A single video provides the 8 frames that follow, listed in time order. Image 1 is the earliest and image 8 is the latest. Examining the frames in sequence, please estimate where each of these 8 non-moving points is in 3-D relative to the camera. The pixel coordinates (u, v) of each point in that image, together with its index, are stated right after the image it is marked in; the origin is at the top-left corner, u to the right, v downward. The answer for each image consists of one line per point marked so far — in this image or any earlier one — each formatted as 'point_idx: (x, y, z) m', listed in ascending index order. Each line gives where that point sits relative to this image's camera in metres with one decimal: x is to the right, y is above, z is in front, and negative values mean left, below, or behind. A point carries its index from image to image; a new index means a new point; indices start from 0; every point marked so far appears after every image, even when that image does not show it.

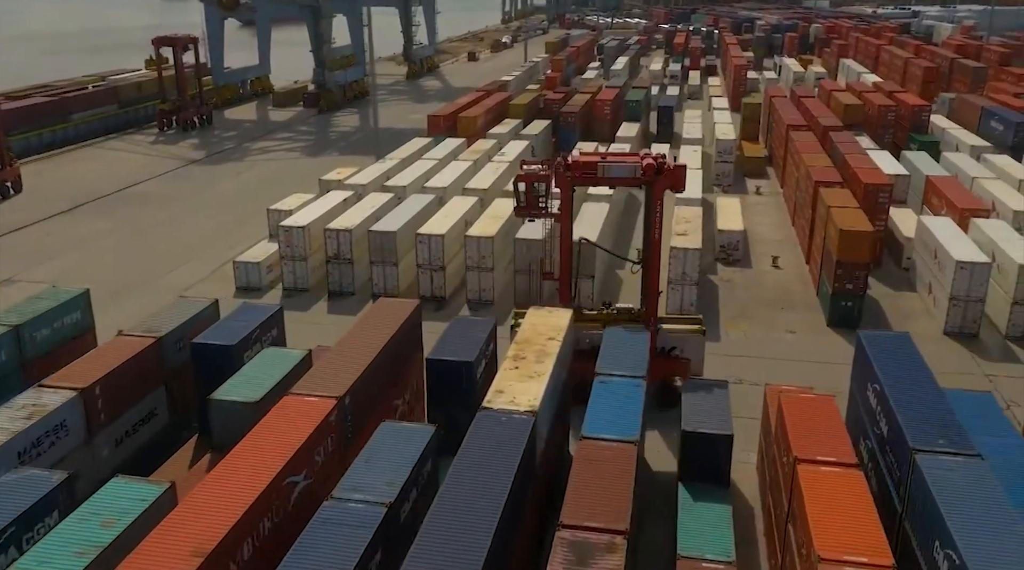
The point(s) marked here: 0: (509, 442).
0: (-0.1, -3.4, +19.1) m
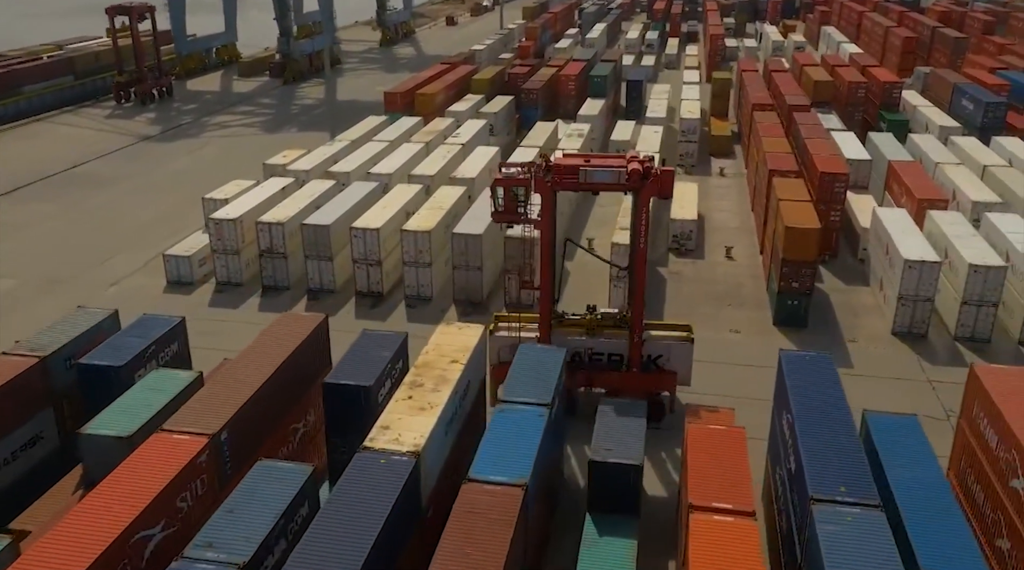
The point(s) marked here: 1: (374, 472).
0: (-2.6, -4.2, +18.0) m
1: (-2.9, -3.9, +18.2) m
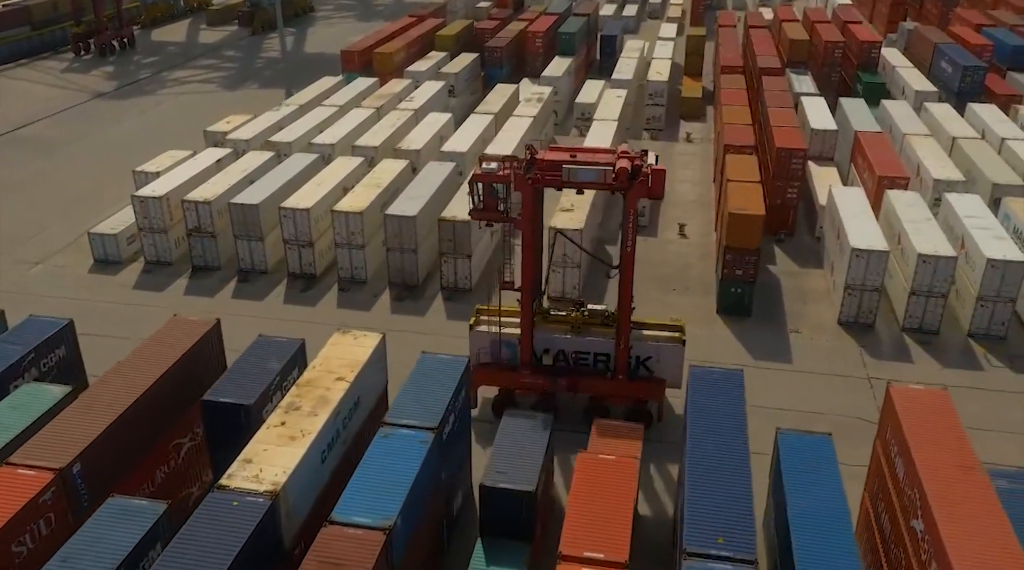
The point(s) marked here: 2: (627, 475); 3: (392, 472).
0: (-5.4, -4.8, +16.8) m
1: (-5.7, -4.5, +17.1) m
2: (+2.6, -4.2, +19.2) m
3: (-2.6, -4.1, +19.1) m
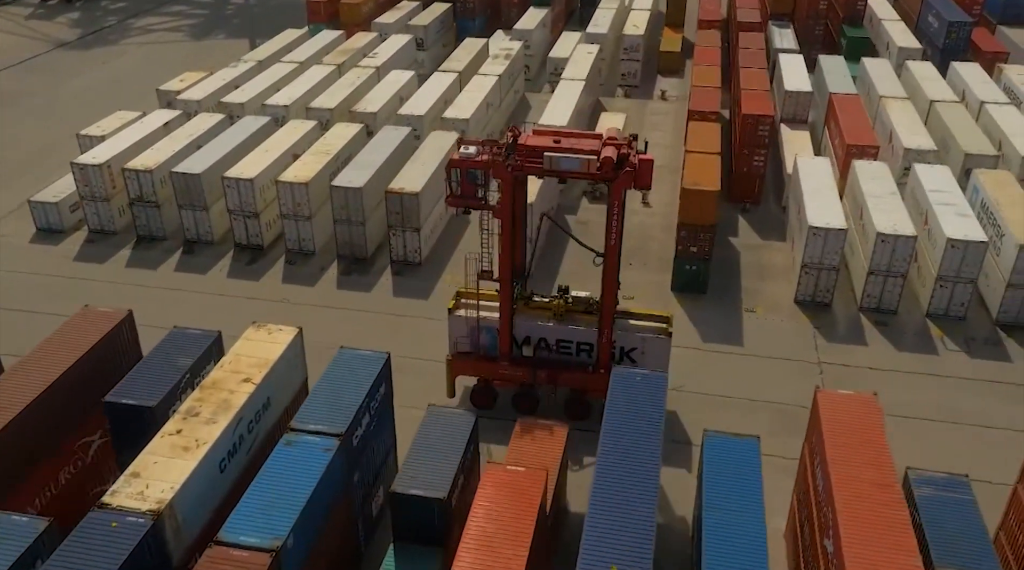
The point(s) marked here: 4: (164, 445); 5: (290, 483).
0: (-7.5, -5.0, +16.2) m
1: (-7.8, -4.8, +16.4) m
2: (+0.5, -4.3, +18.5) m
3: (-4.7, -4.2, +18.4) m
4: (-7.4, -3.4, +18.6) m
5: (-4.8, -4.2, +18.4) m
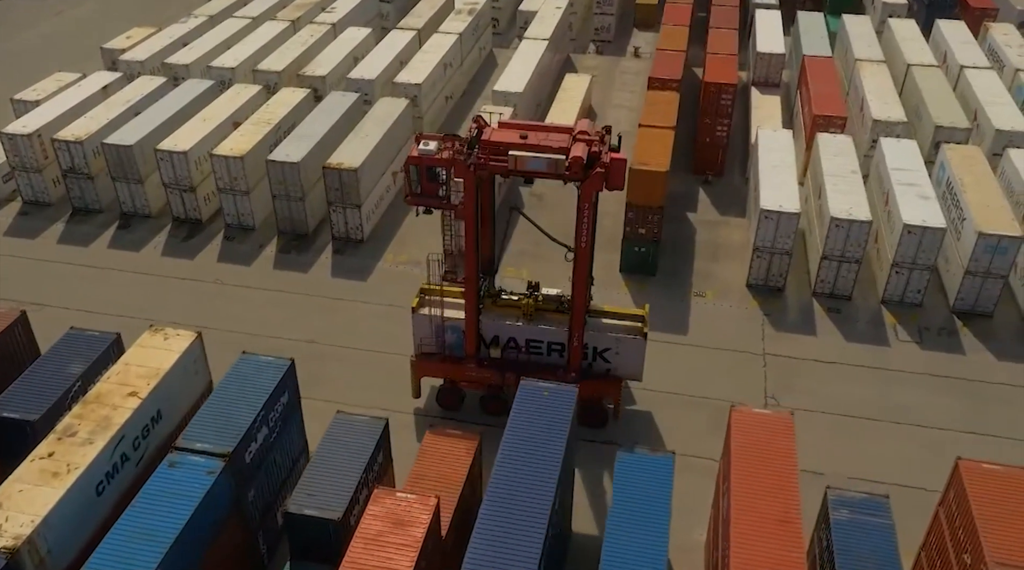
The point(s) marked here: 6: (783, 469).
0: (-9.8, -5.5, +15.4) m
1: (-10.1, -5.3, +15.6) m
2: (-1.8, -4.7, +17.7) m
3: (-7.0, -4.6, +17.6) m
4: (-9.7, -3.7, +17.7) m
5: (-7.1, -4.6, +17.5) m
6: (+5.6, -3.9, +17.9) m
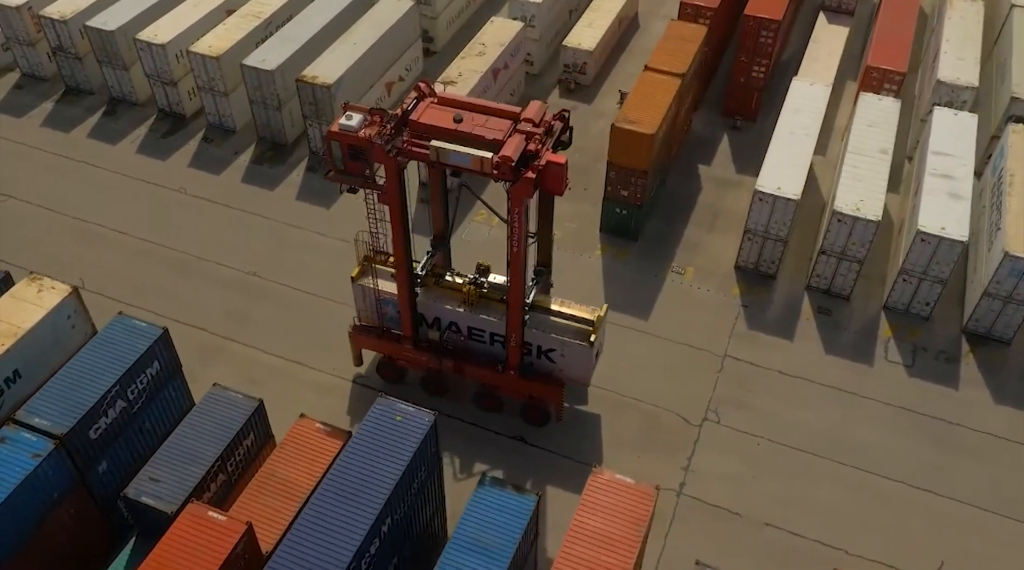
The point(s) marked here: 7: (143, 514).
0: (-13.8, -5.1, +15.7) m
1: (-14.0, -4.8, +15.9) m
2: (-5.5, -5.0, +16.8) m
3: (-10.6, -4.2, +17.3) m
4: (-13.2, -3.0, +17.5) m
5: (-10.8, -4.2, +17.2) m
6: (+1.9, -5.1, +16.0) m
7: (-8.1, -5.1, +19.0) m
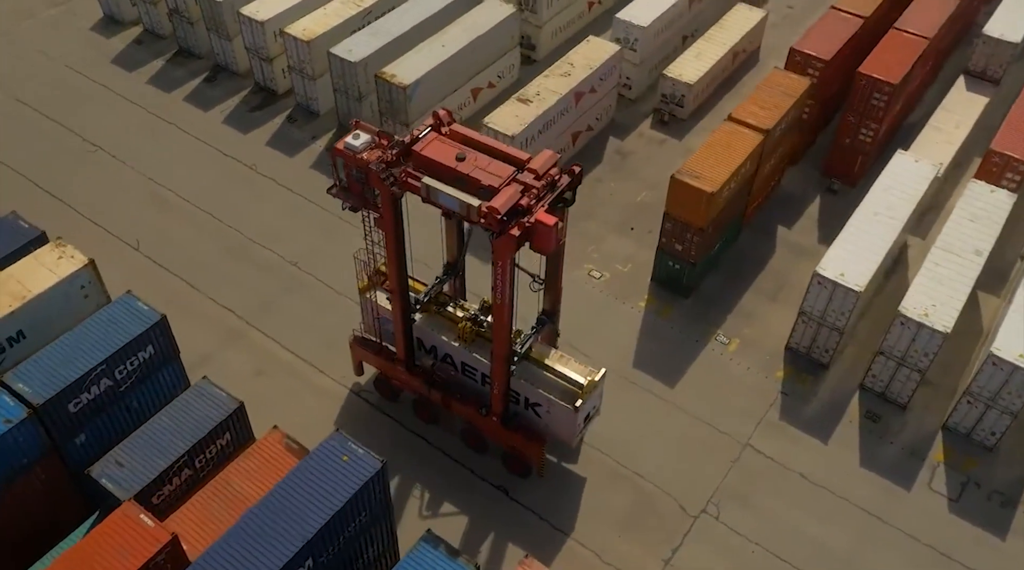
0: (-15.3, -3.8, +17.0) m
1: (-15.4, -3.4, +17.2) m
2: (-7.1, -5.1, +16.8) m
3: (-11.8, -3.5, +18.0) m
4: (-14.1, -1.8, +18.7) m
5: (-12.0, -3.4, +18.0) m
6: (0.0, -6.6, +14.8) m
7: (-9.3, -4.8, +19.4) m
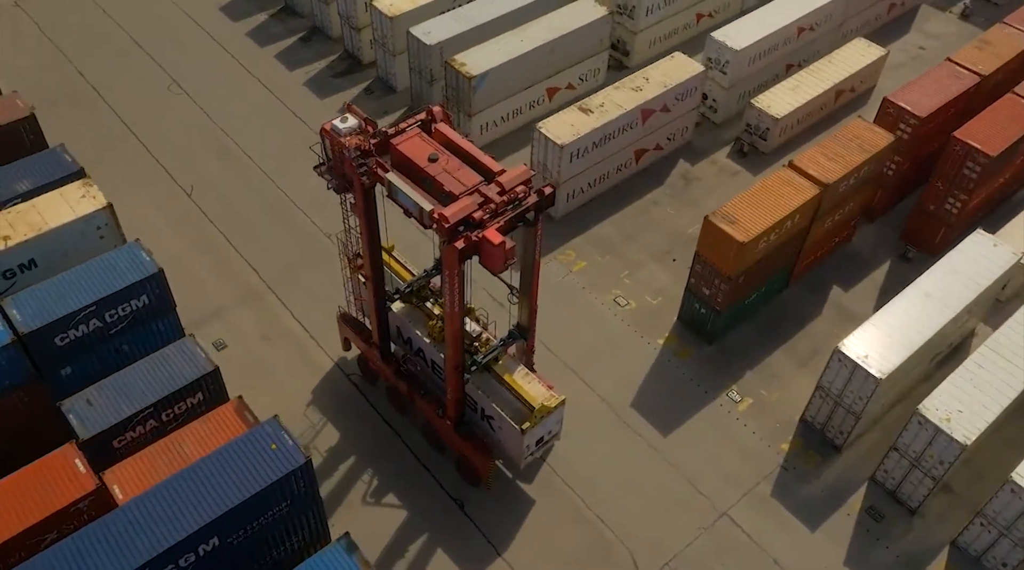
0: (-16.6, -1.4, +18.8) m
1: (-16.6, -1.0, +19.0) m
2: (-8.9, -4.2, +17.4) m
3: (-13.0, -1.7, +19.3) m
4: (-14.8, +0.3, +20.2) m
5: (-13.1, -1.6, +19.3) m
6: (-2.6, -7.0, +14.5) m
7: (-10.5, -3.5, +20.3) m
